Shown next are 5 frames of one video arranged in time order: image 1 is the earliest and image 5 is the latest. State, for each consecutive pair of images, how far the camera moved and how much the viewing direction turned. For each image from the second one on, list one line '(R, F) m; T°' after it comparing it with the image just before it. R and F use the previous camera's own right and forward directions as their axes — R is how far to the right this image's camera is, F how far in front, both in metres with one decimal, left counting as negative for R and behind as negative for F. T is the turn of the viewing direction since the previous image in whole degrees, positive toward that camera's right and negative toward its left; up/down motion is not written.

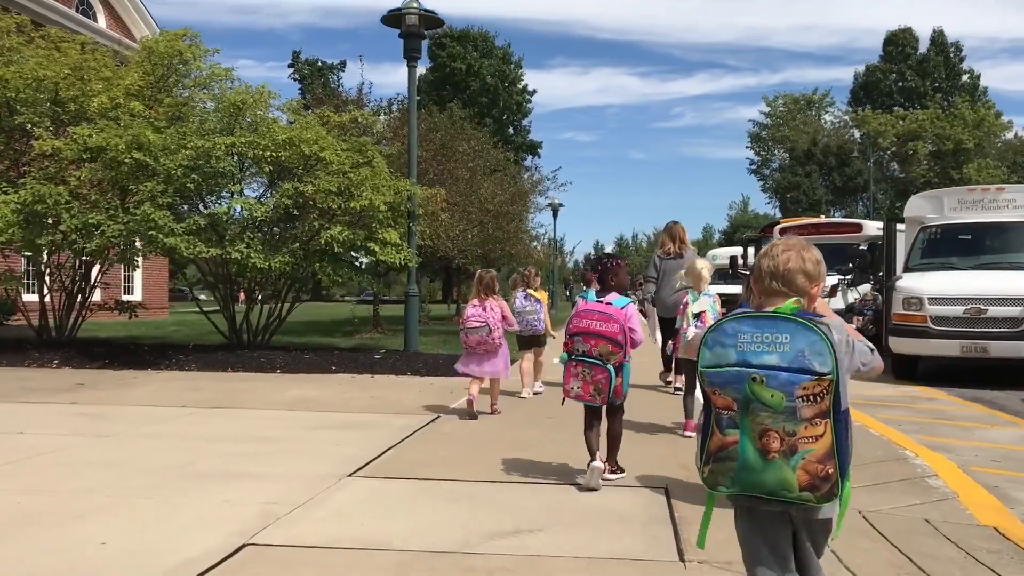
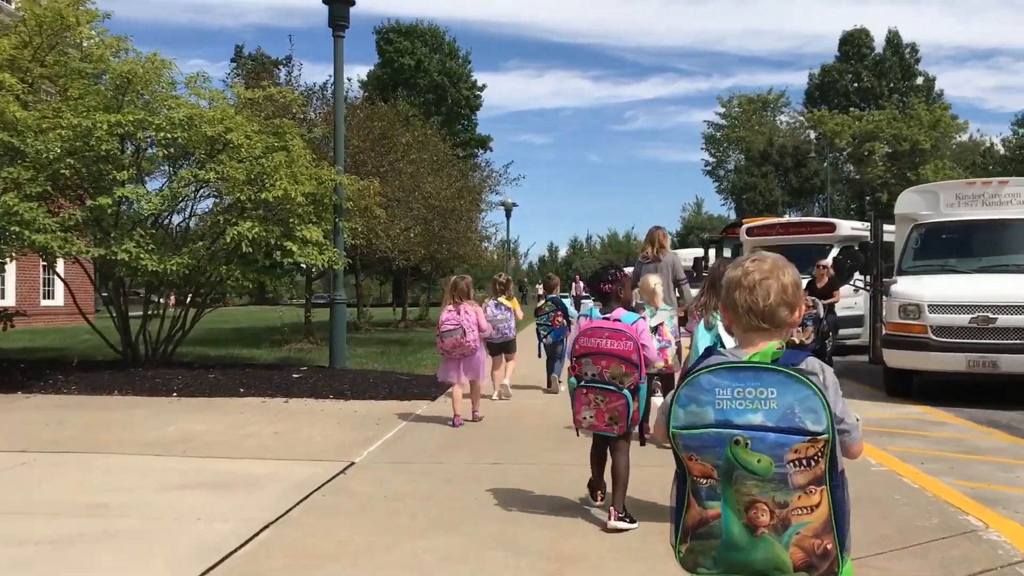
(+0.1, +1.8) m; +3°
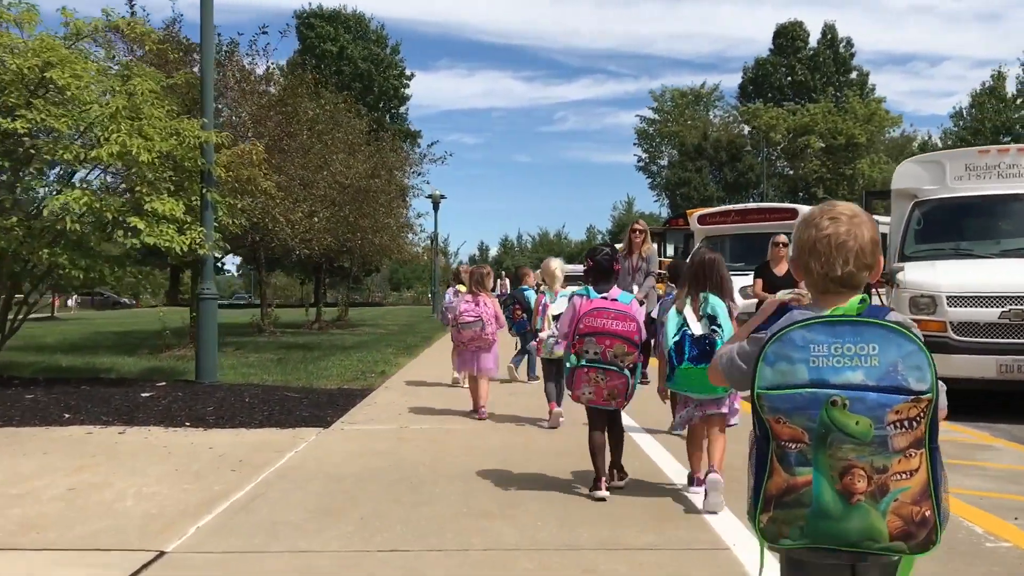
(+0.1, +2.5) m; +4°
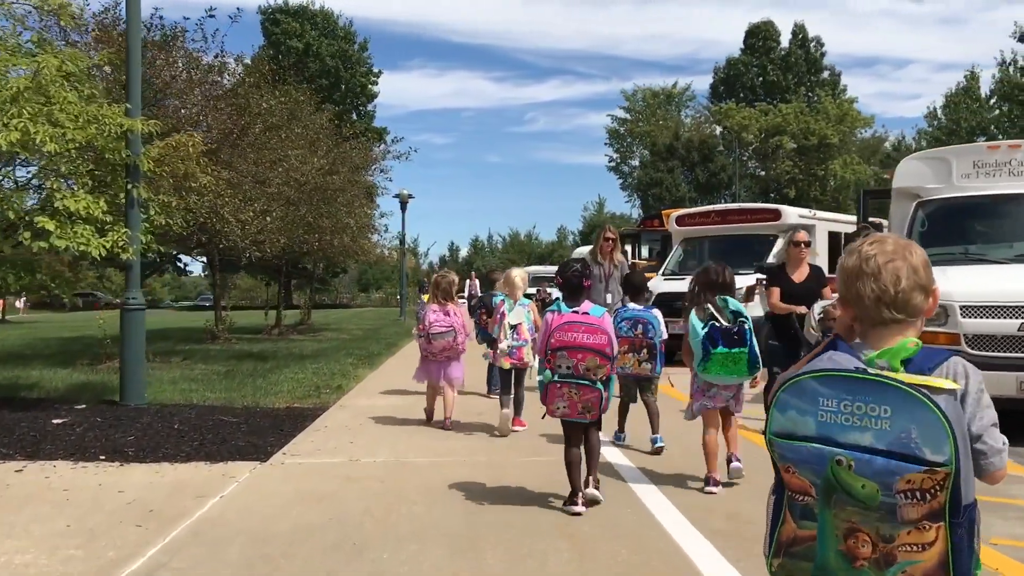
(0.0, +1.0) m; +2°
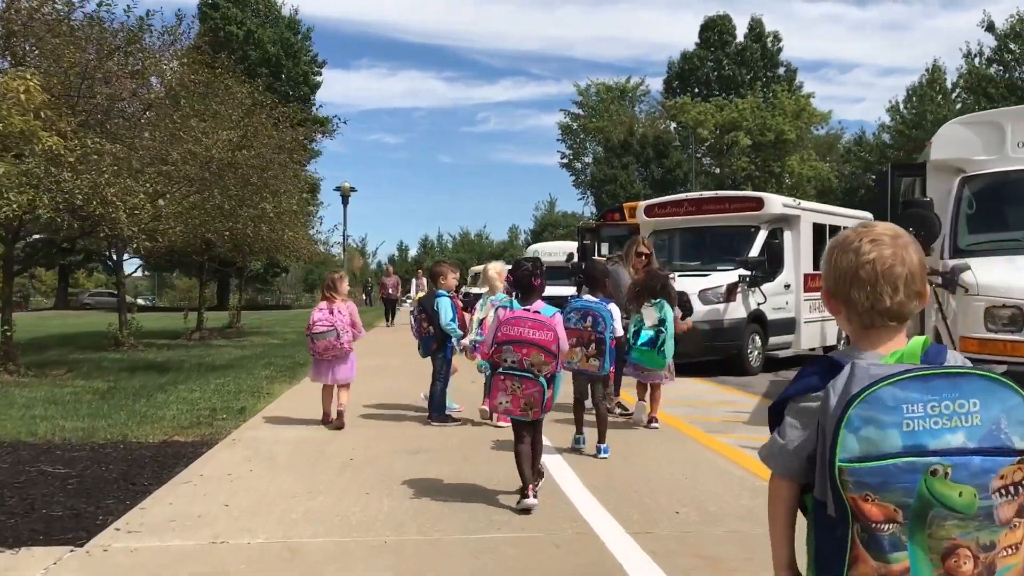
(0.0, +2.2) m; +3°
